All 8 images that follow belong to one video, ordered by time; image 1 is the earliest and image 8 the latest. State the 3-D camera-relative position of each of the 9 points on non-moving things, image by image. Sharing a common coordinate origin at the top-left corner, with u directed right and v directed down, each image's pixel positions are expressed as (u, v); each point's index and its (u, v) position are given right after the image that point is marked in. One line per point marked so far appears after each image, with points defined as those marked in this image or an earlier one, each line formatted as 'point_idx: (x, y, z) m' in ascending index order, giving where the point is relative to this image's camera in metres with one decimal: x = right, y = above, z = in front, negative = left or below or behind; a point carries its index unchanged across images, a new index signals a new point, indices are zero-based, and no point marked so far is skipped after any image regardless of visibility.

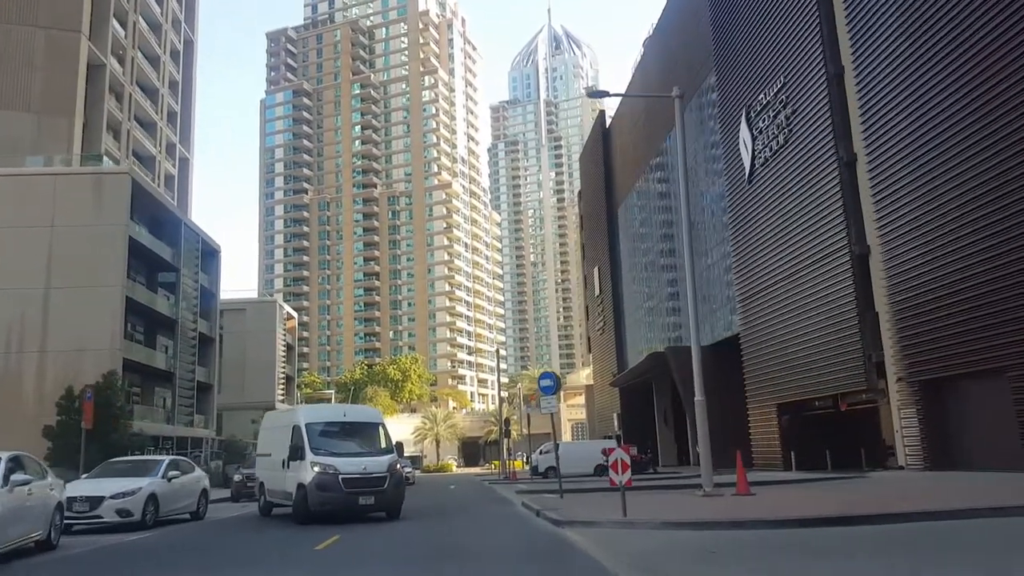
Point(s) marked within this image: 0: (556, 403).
0: (+1.0, -2.4, +16.7) m
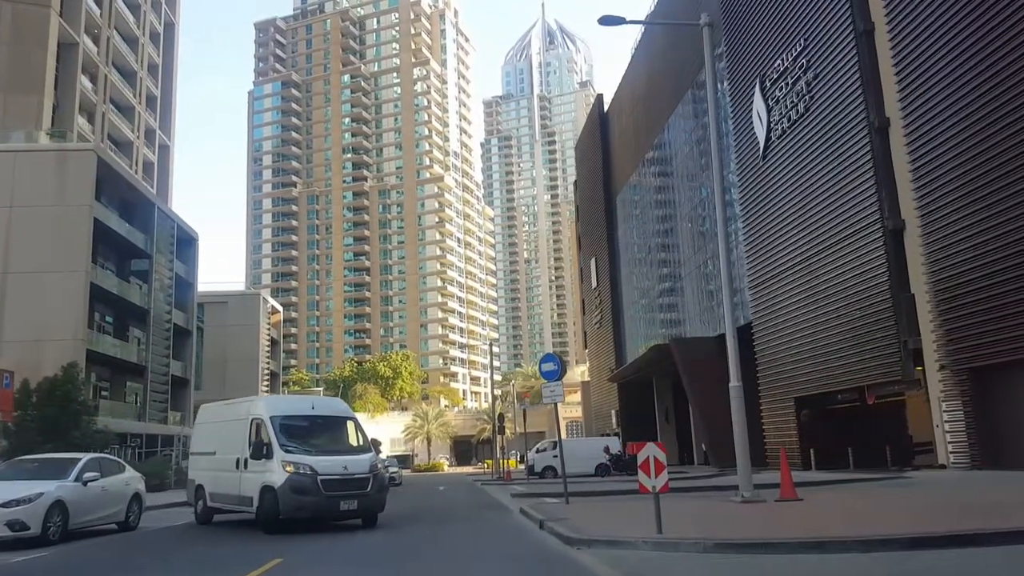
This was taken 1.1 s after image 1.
0: (+1.0, -1.8, +14.3) m
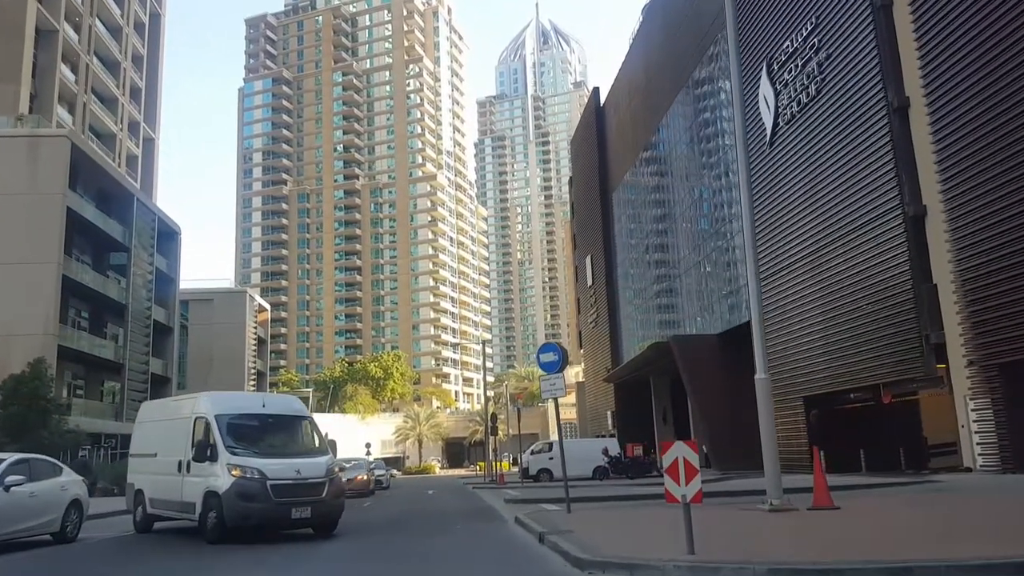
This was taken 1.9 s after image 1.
0: (+0.9, -1.5, +12.8) m
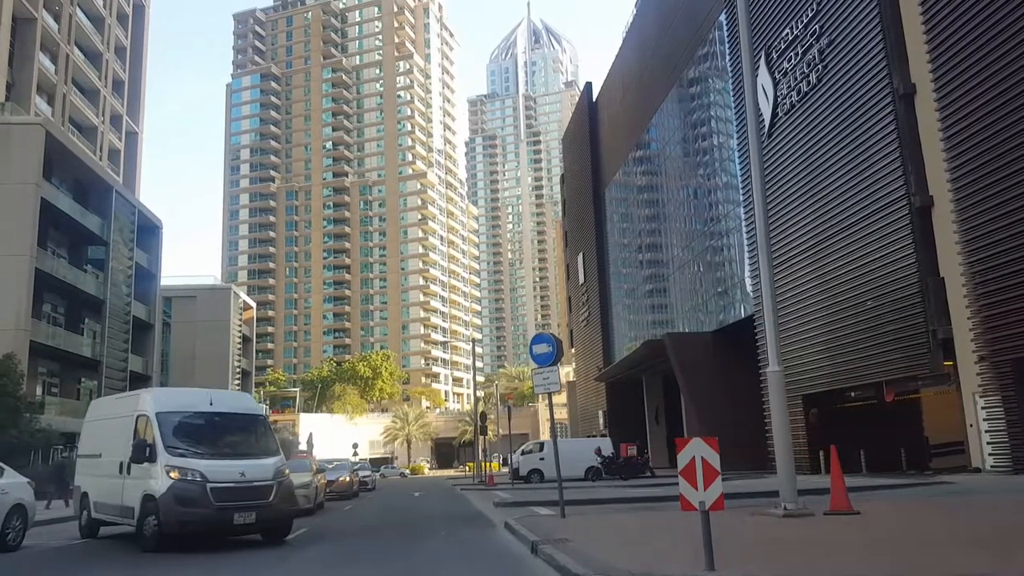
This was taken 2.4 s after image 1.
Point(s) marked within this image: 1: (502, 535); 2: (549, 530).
0: (+0.7, -1.3, +11.9) m
1: (-0.2, -3.9, +12.2) m
2: (+0.6, -3.6, +11.5) m
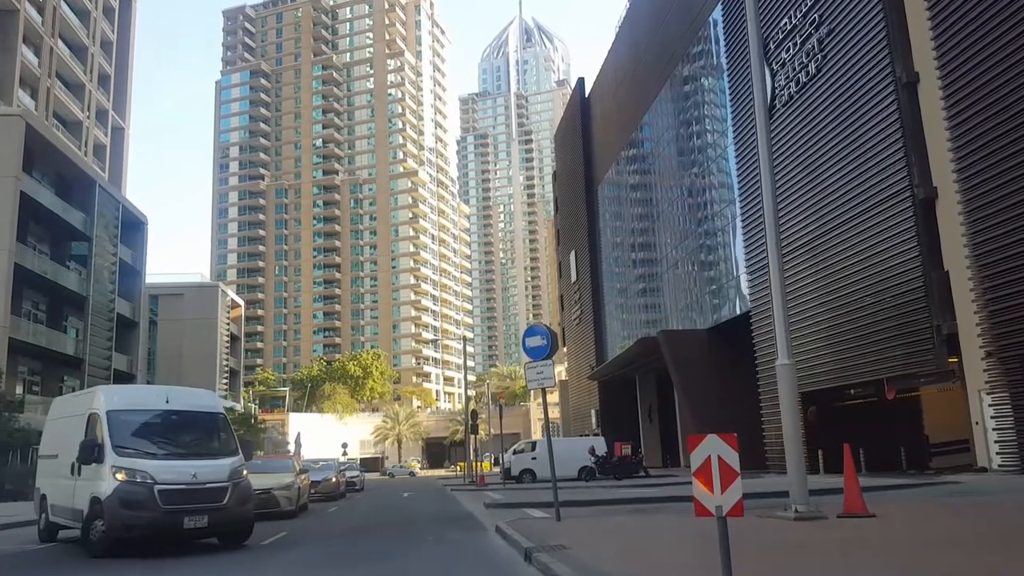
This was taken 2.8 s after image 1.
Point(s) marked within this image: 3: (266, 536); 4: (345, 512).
0: (+0.6, -1.2, +11.3) m
1: (-0.3, -3.7, +11.5) m
2: (+0.4, -3.4, +10.9) m
3: (-4.3, -4.2, +13.2) m
4: (-4.2, -5.6, +19.5) m
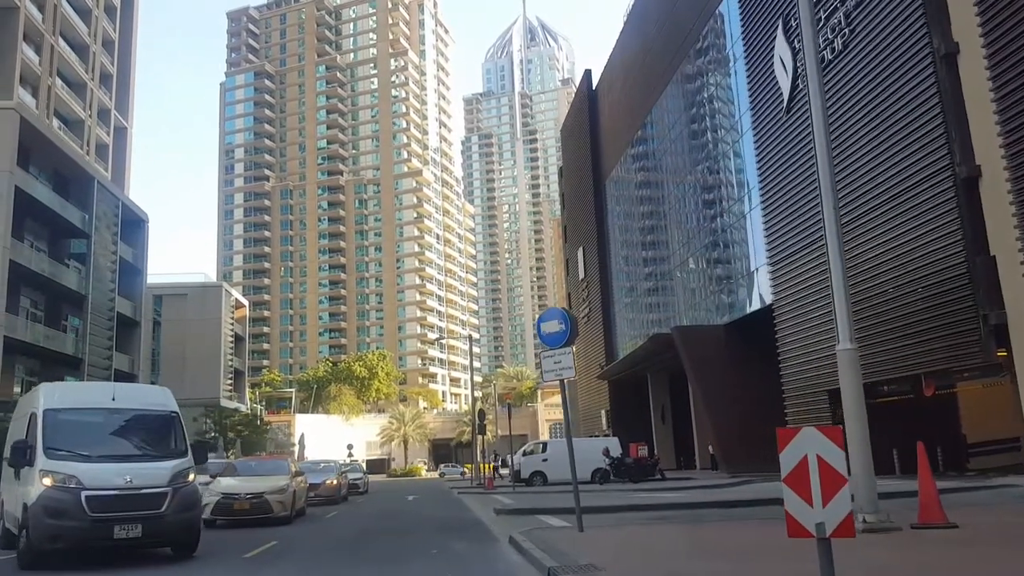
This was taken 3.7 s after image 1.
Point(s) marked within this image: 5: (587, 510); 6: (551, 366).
0: (+0.8, -1.0, +10.1) m
1: (-0.1, -3.5, +10.4) m
2: (+0.6, -3.2, +9.7) m
3: (-4.0, -4.0, +12.0) m
4: (-3.9, -5.4, +18.4) m
5: (+1.6, -4.2, +14.7) m
6: (+0.5, -1.1, +10.3) m
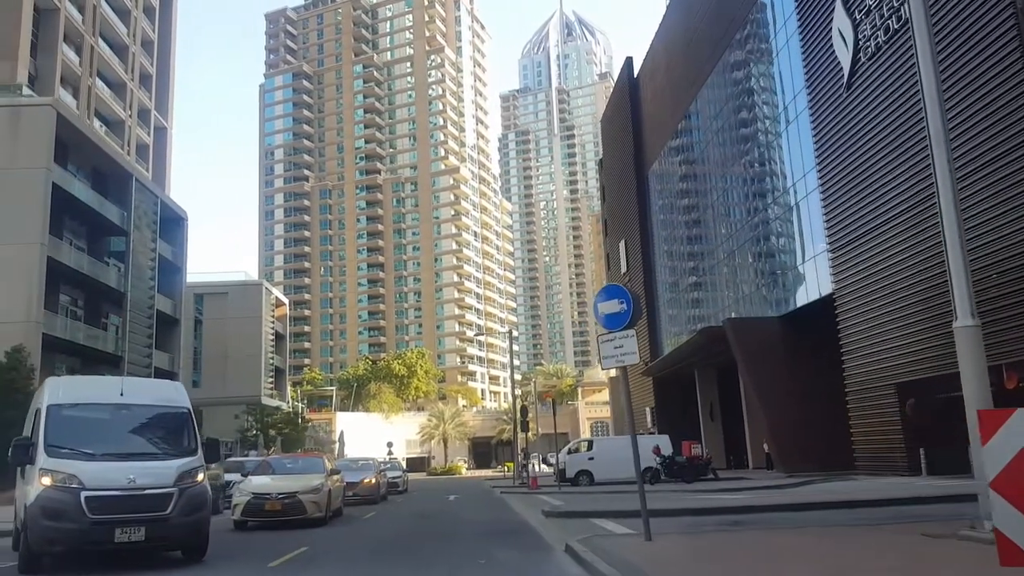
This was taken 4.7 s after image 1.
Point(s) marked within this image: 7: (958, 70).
0: (+1.4, -0.7, +9.0) m
1: (+0.6, -3.3, +9.3) m
2: (+1.3, -2.9, +8.6) m
3: (-3.3, -3.8, +11.2) m
4: (-2.9, -5.2, +17.6) m
5: (+2.5, -3.9, +13.6) m
6: (+1.1, -0.8, +9.2) m
7: (+10.1, +4.8, +17.2) m
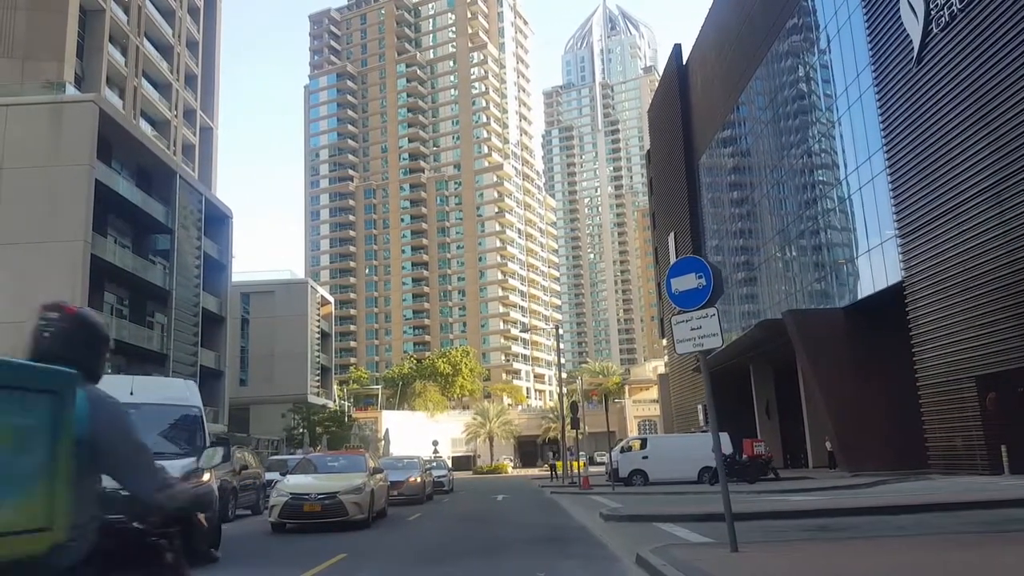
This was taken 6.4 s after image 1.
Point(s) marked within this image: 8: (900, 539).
0: (+2.0, -0.4, +7.9) m
1: (+1.2, -3.0, +8.3) m
2: (+1.8, -2.7, +7.5) m
3: (-2.5, -3.6, +10.4) m
4: (-1.8, -5.0, +16.7) m
5: (+3.4, -3.7, +12.4) m
6: (+1.8, -0.6, +8.2) m
7: (+11.0, +5.1, +15.5) m
8: (+5.0, -3.2, +10.0) m
